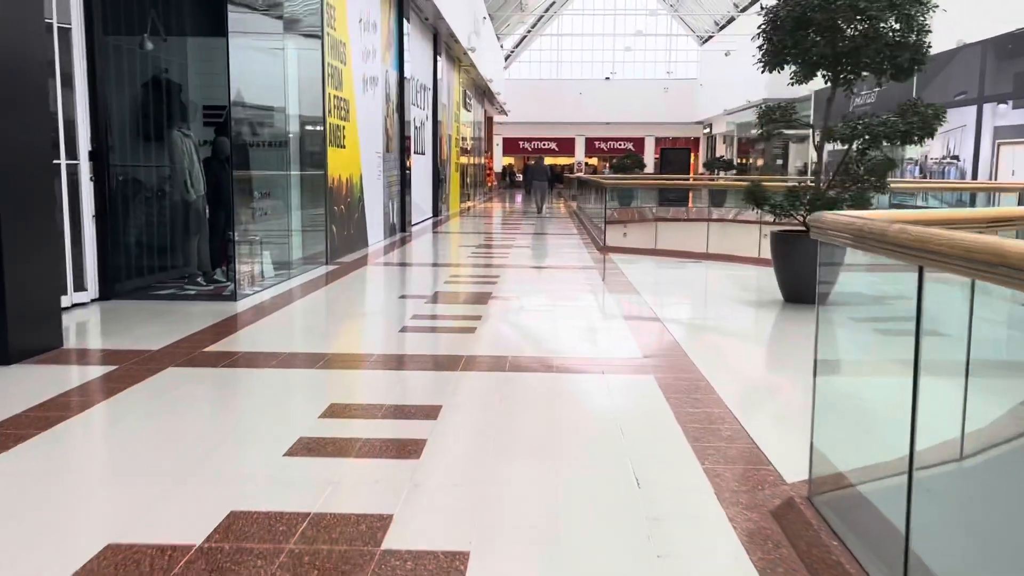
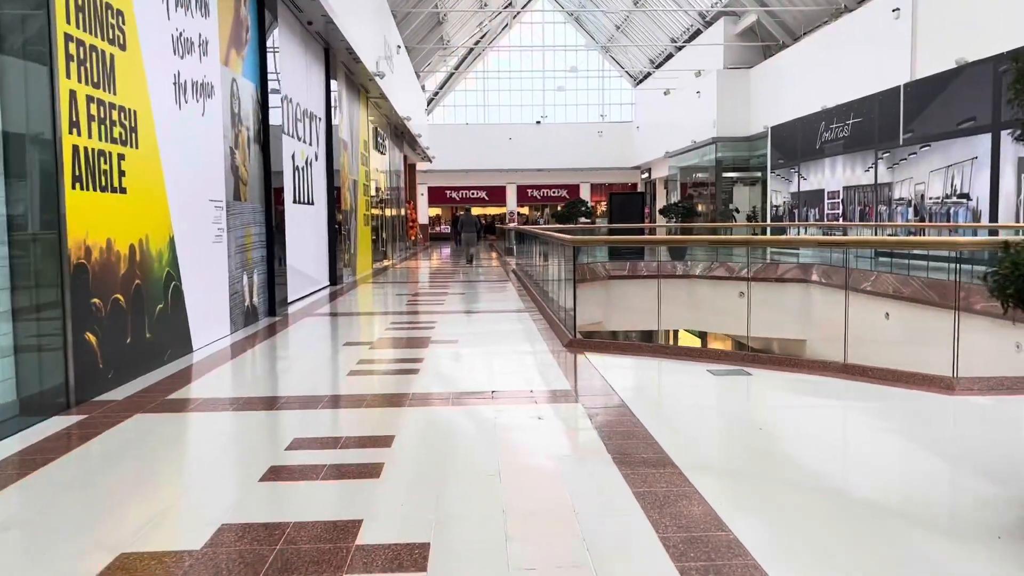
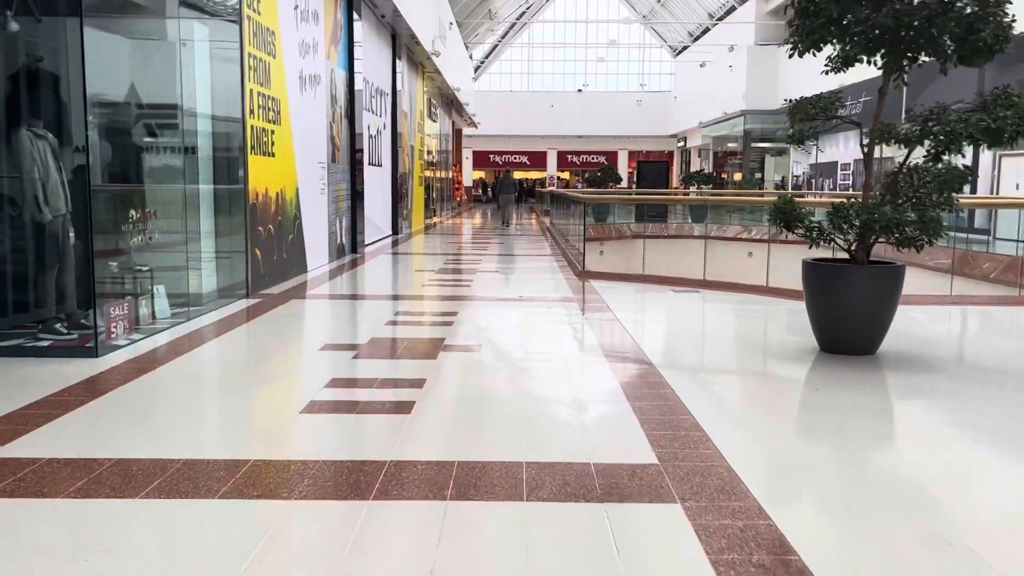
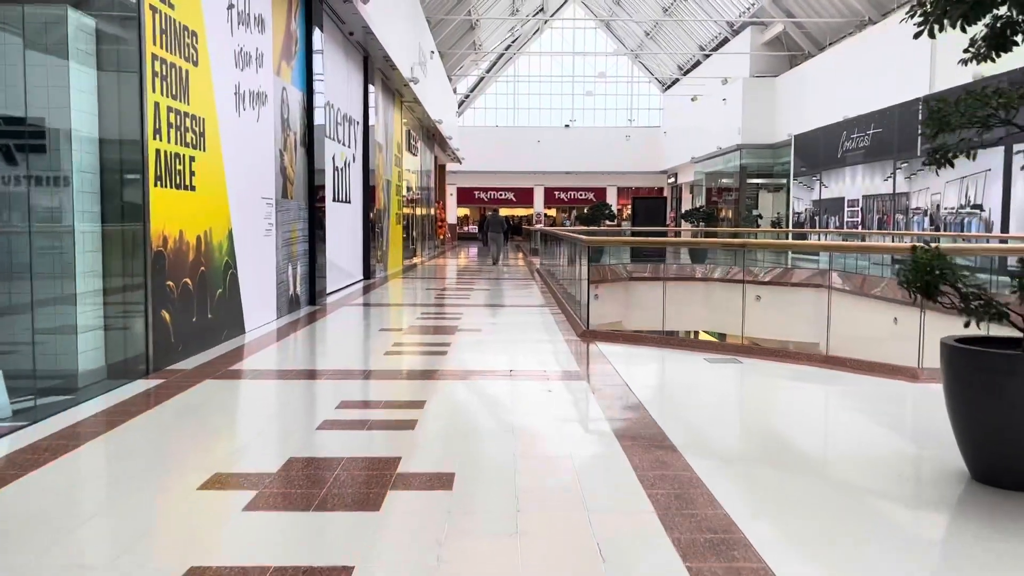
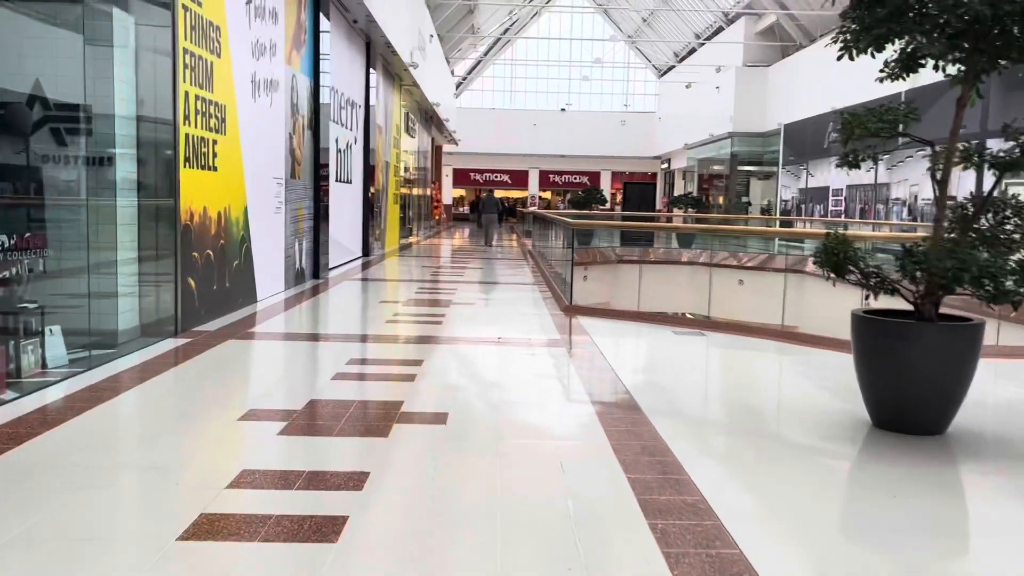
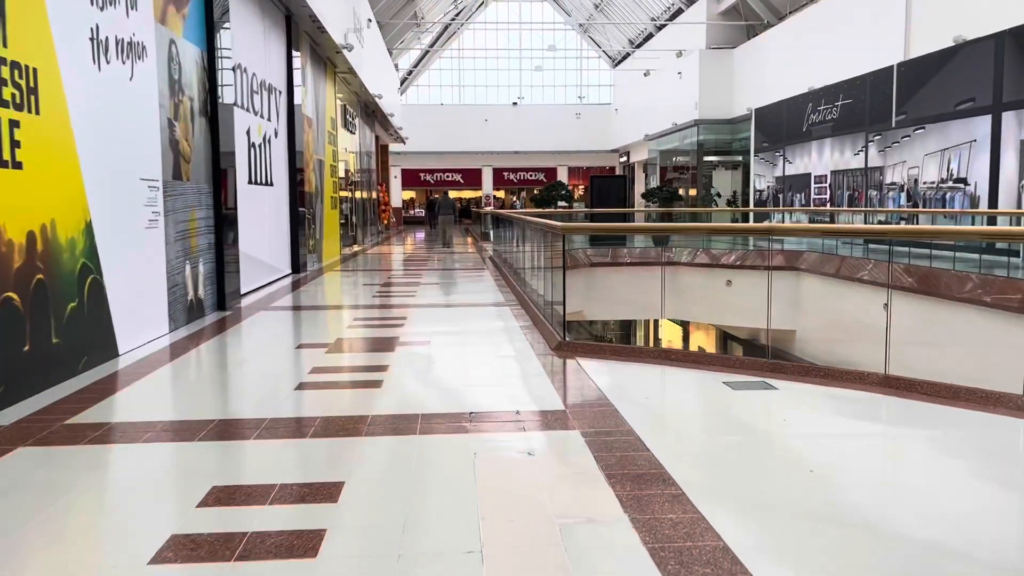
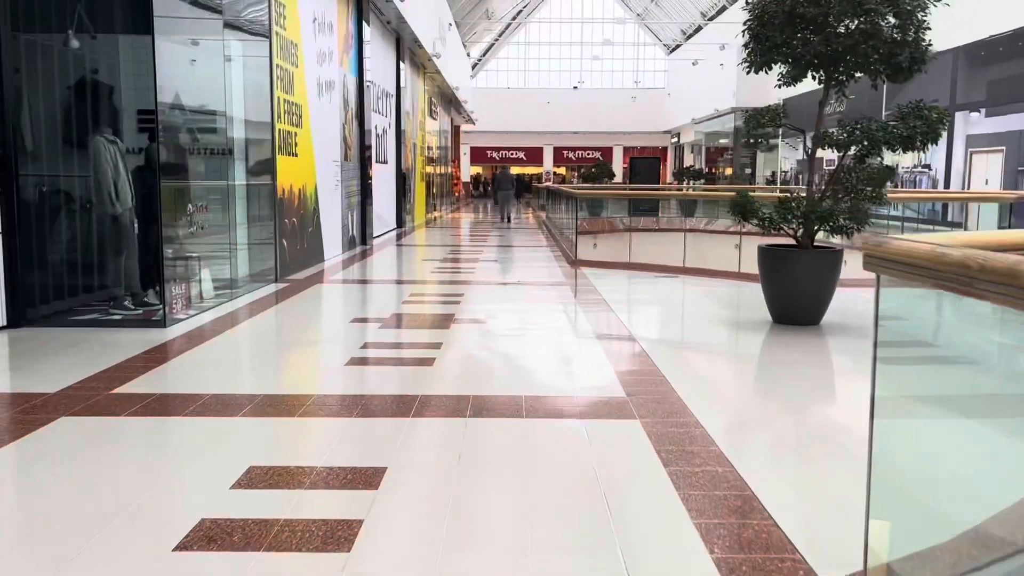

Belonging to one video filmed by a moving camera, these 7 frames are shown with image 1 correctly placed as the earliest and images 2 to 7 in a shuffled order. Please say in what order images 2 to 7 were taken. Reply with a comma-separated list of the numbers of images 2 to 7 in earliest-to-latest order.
7, 3, 5, 4, 2, 6
